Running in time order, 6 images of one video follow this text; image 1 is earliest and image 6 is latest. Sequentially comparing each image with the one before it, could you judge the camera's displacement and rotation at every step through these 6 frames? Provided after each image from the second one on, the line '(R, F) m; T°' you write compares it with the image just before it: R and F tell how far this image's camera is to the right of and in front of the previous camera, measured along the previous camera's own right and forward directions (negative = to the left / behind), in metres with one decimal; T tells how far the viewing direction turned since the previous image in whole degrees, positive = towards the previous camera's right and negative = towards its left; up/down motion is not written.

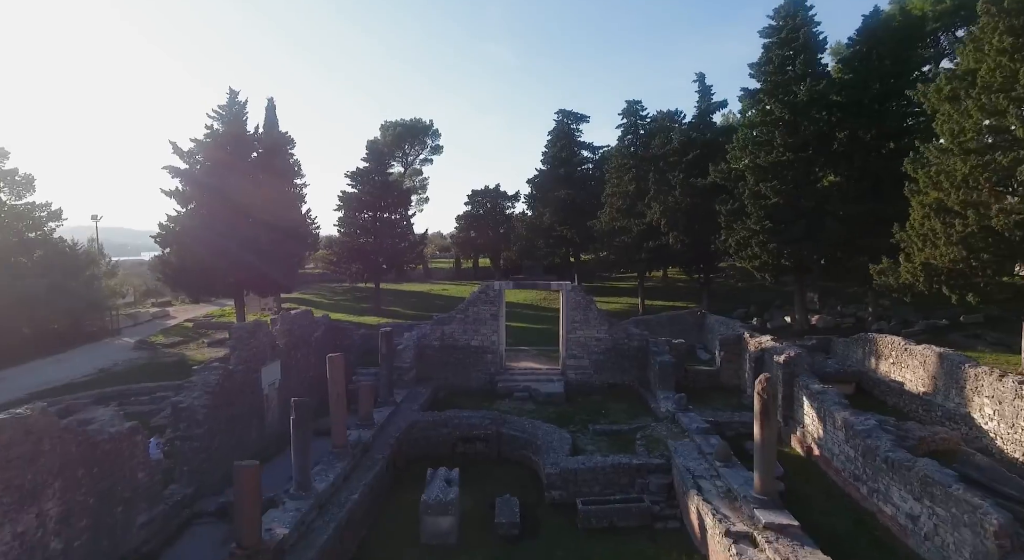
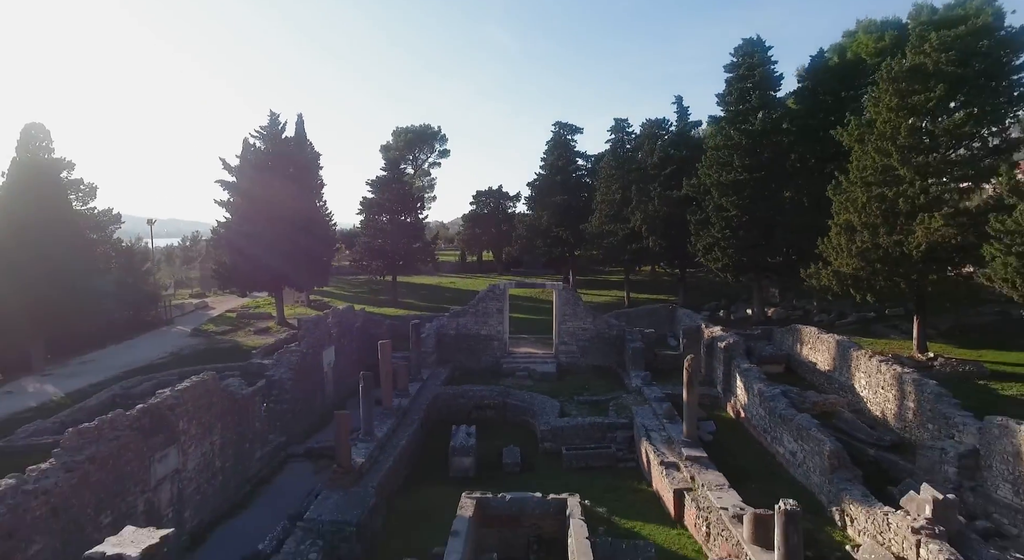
(0.0, -2.9) m; 0°
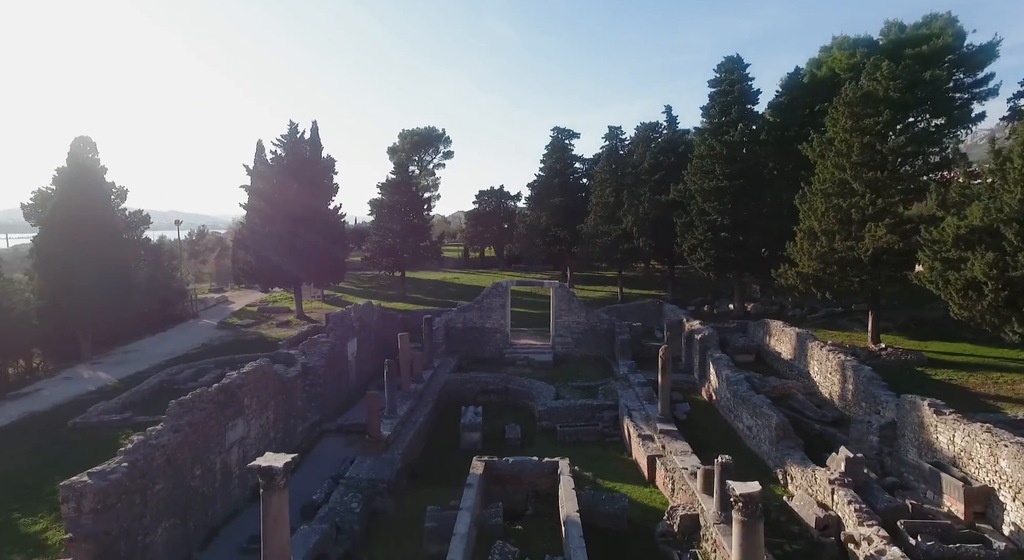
(0.0, -1.7) m; 0°
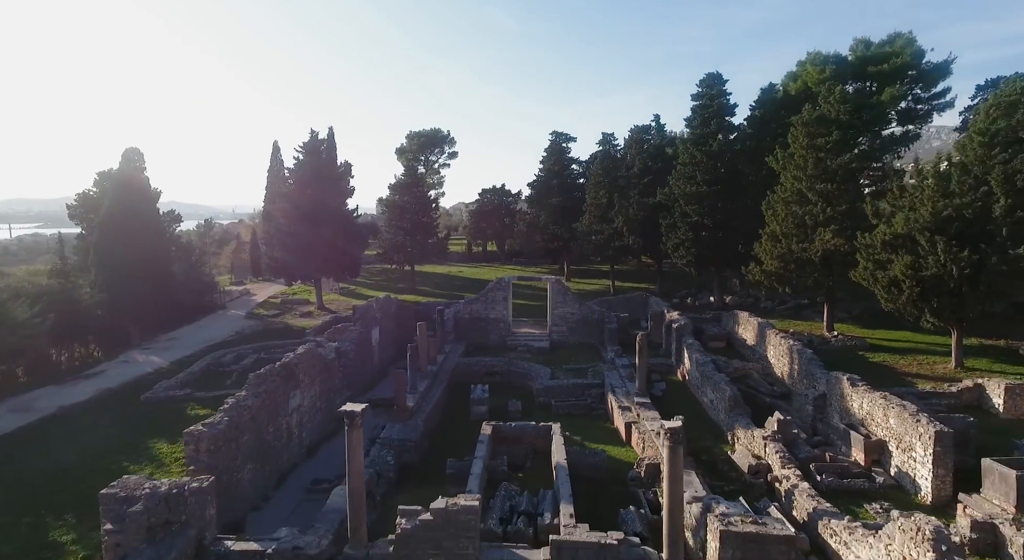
(0.0, -2.2) m; 0°
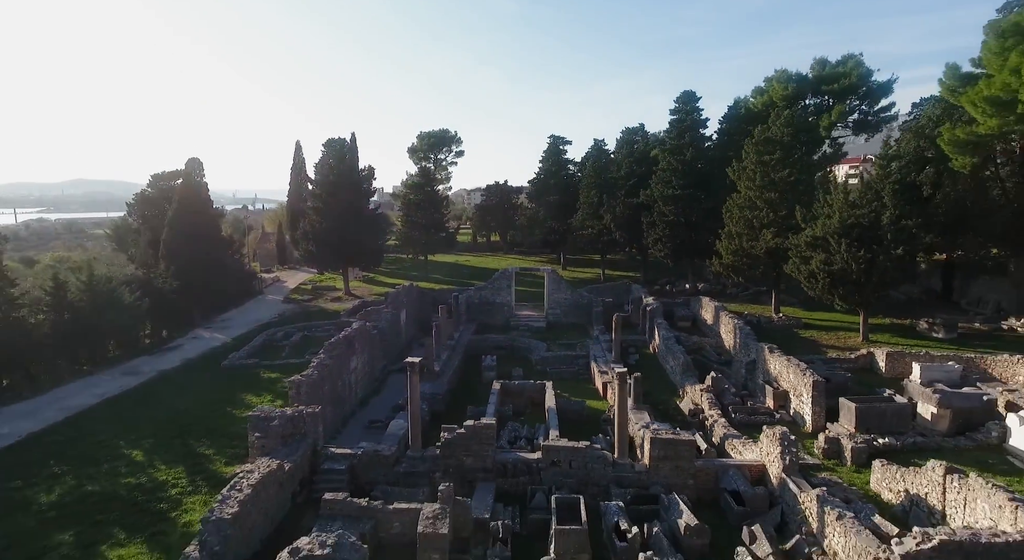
(-0.1, -3.6) m; 0°
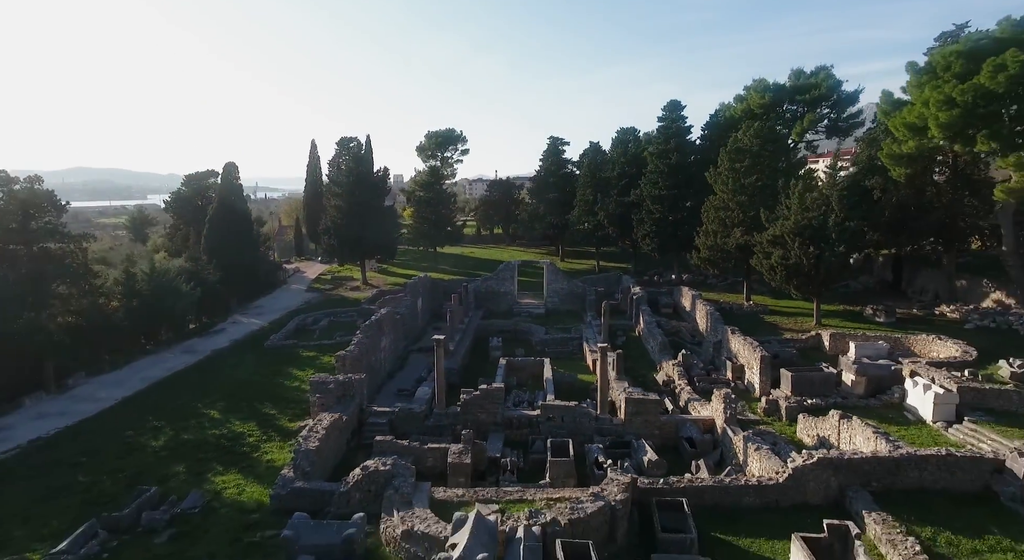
(-0.1, -2.8) m; 0°
